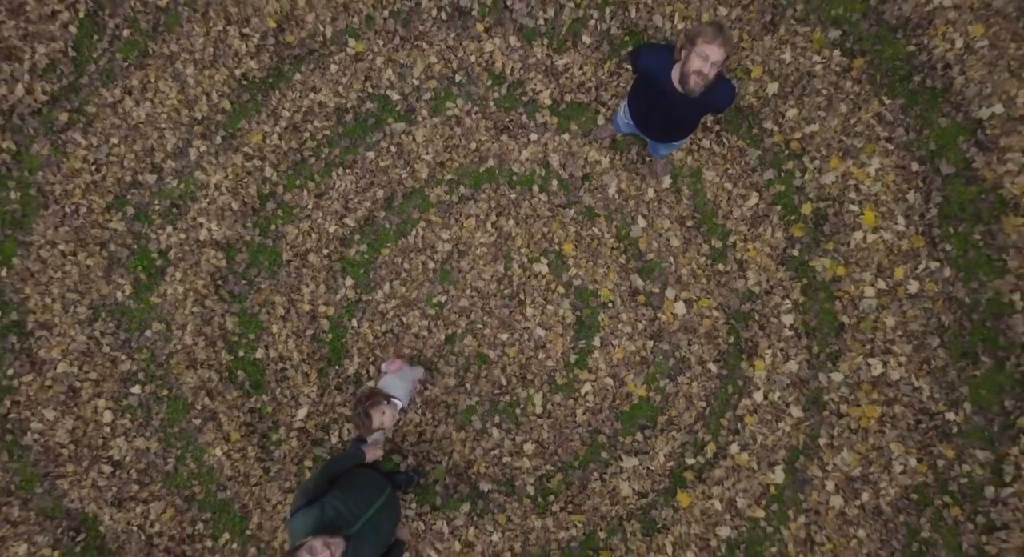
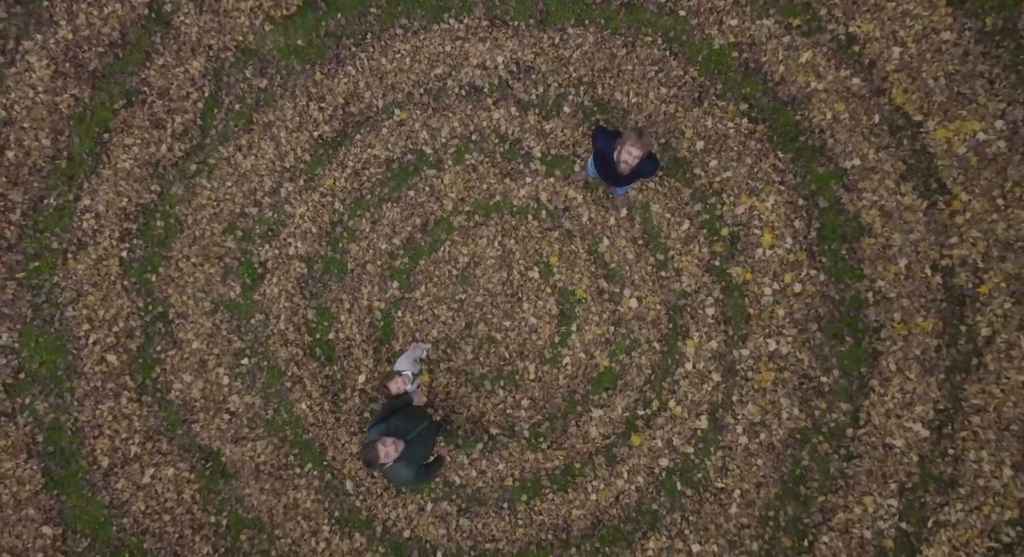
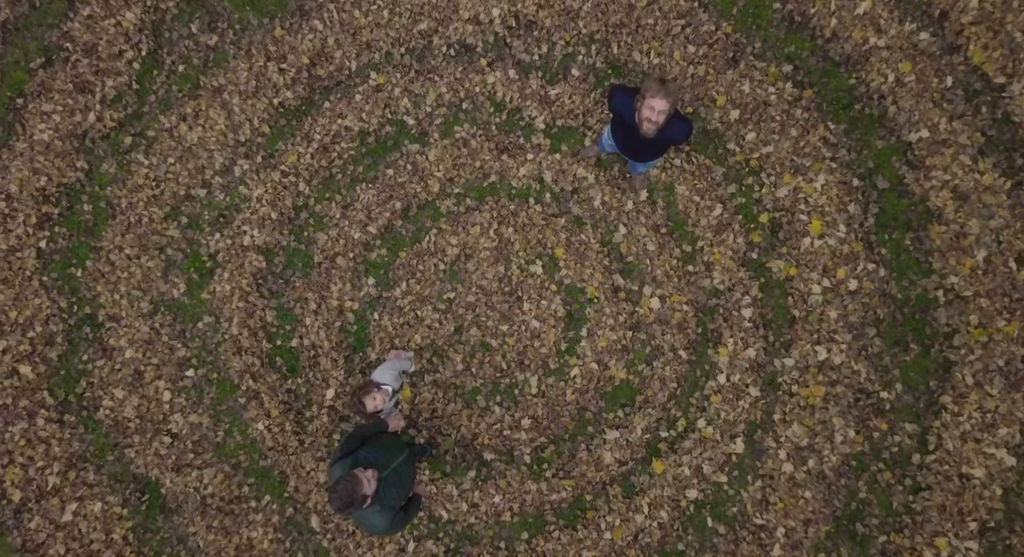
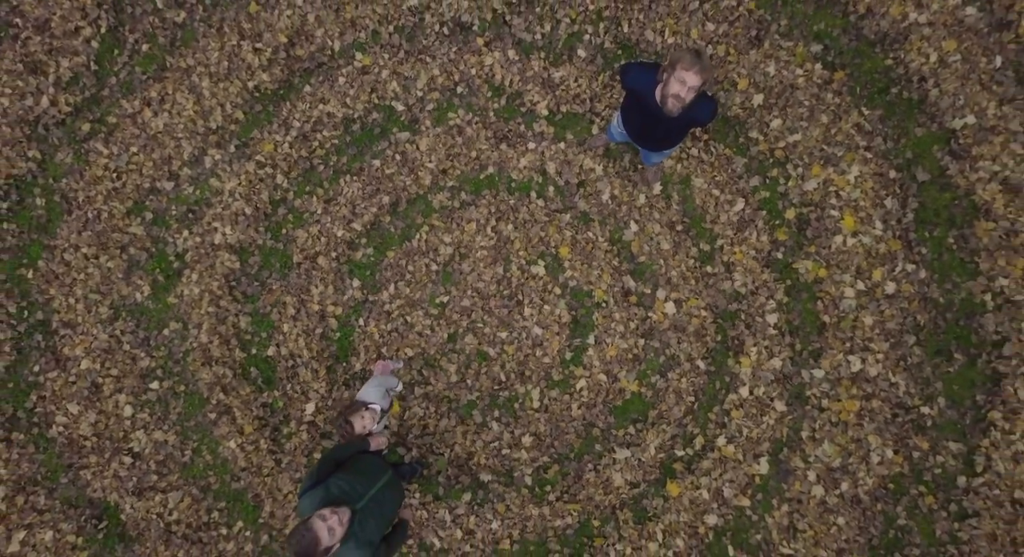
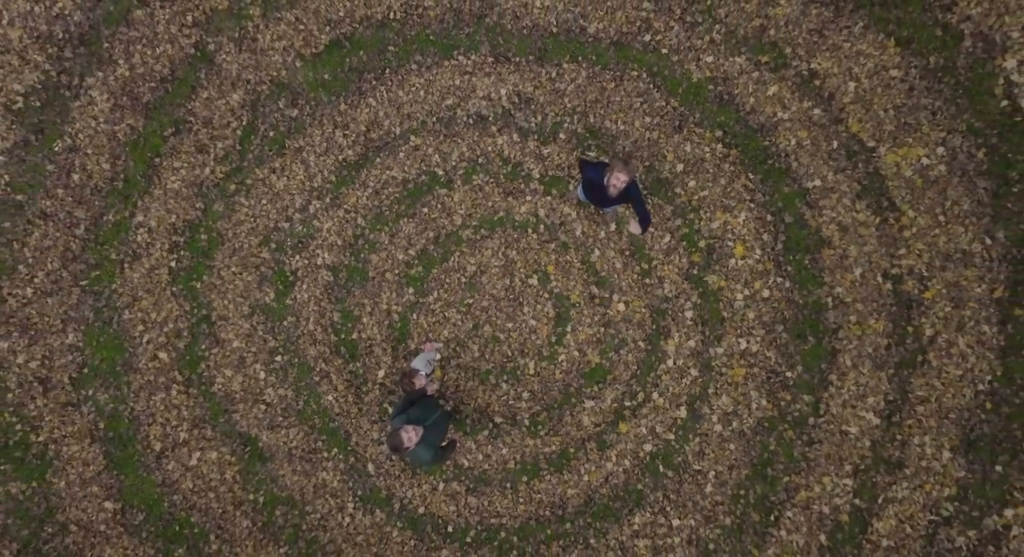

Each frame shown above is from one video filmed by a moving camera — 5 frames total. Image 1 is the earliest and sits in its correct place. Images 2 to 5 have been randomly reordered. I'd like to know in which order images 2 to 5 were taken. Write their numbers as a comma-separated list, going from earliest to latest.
4, 3, 2, 5
